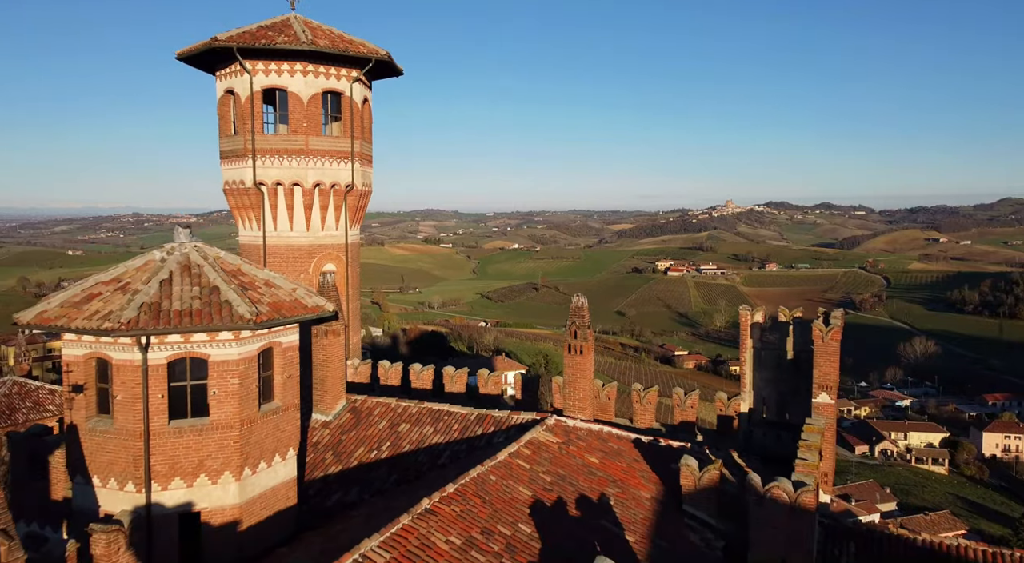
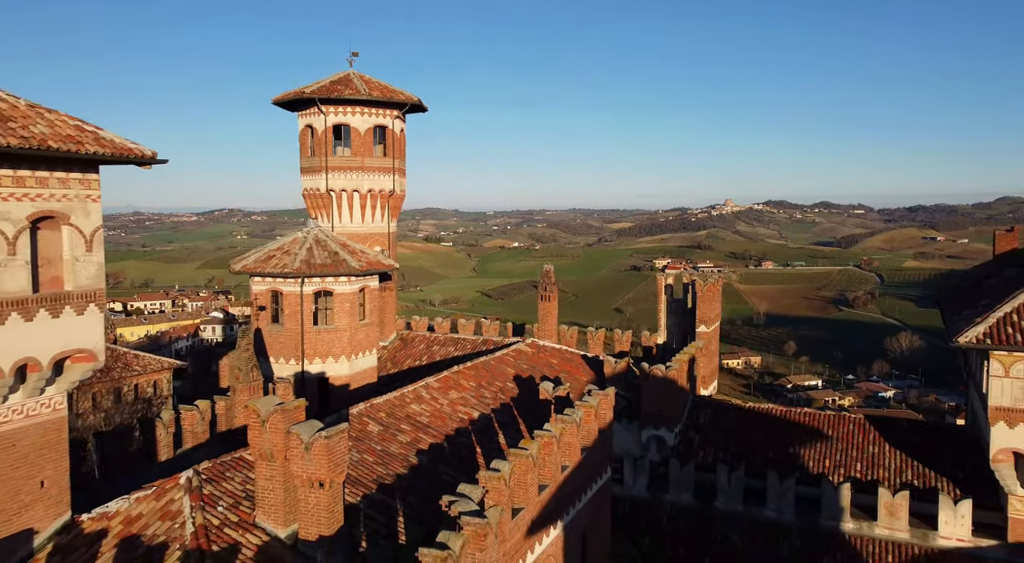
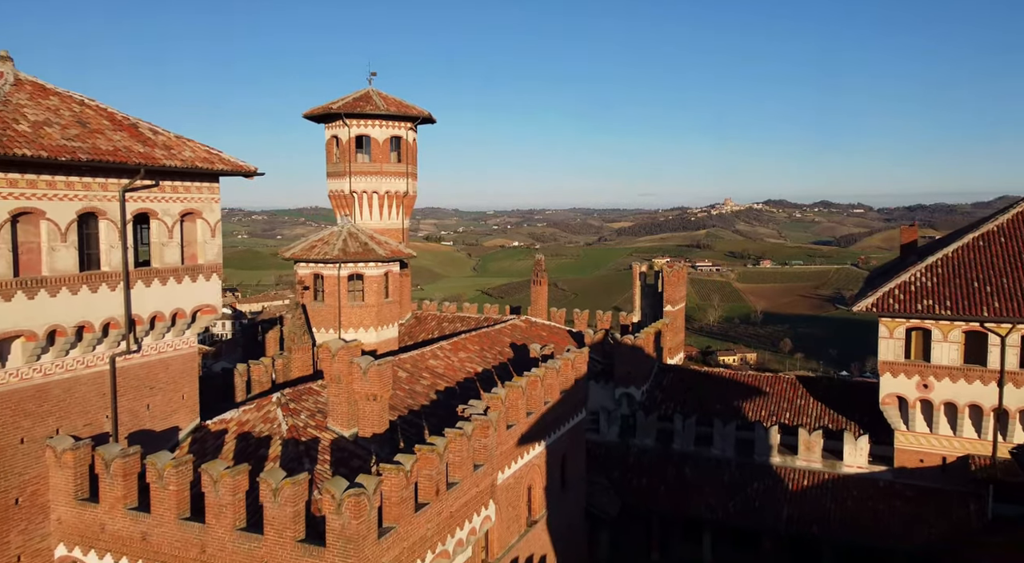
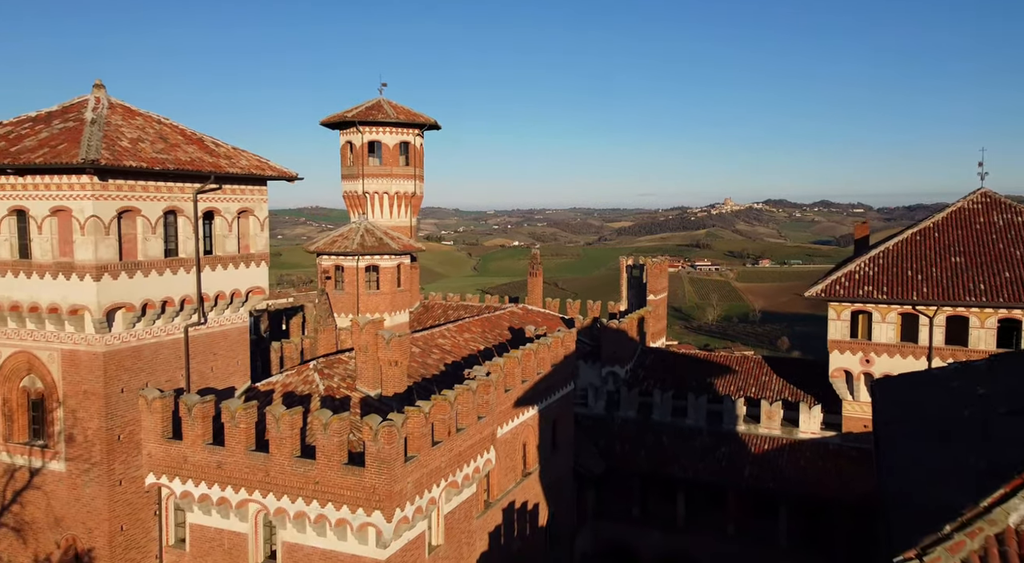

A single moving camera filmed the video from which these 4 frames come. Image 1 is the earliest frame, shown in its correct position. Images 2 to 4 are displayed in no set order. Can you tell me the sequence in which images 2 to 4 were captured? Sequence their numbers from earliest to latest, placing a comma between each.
2, 3, 4
